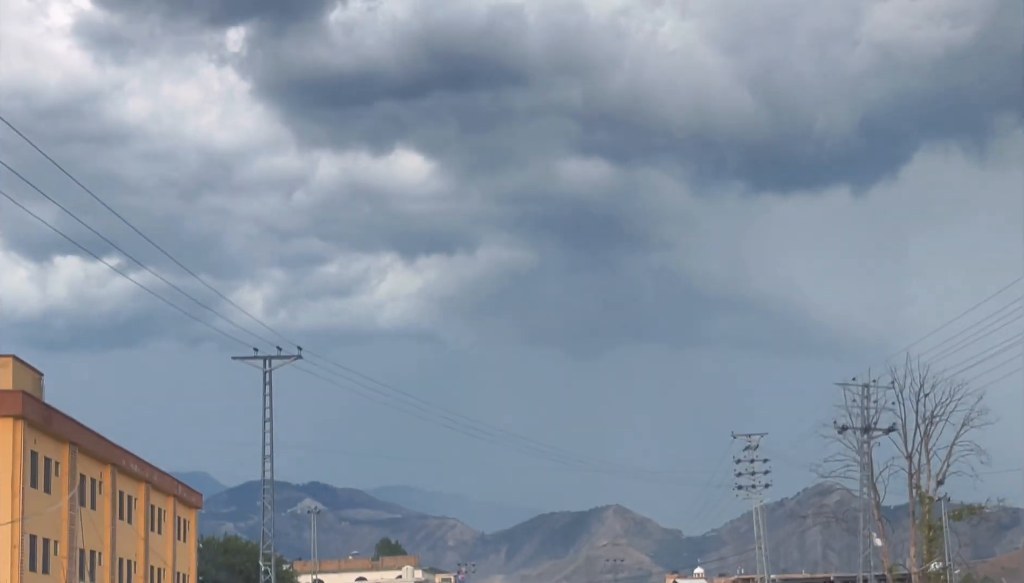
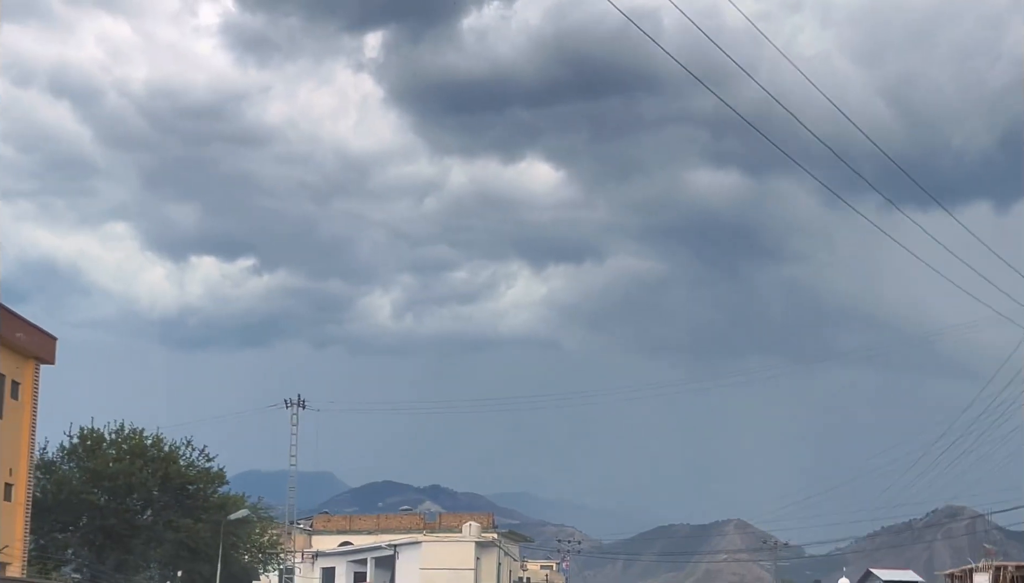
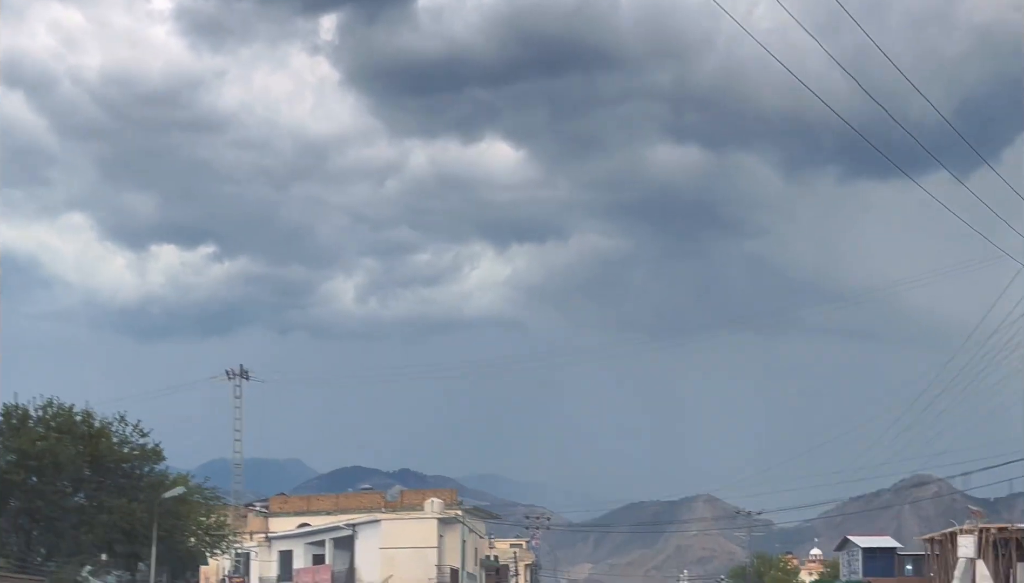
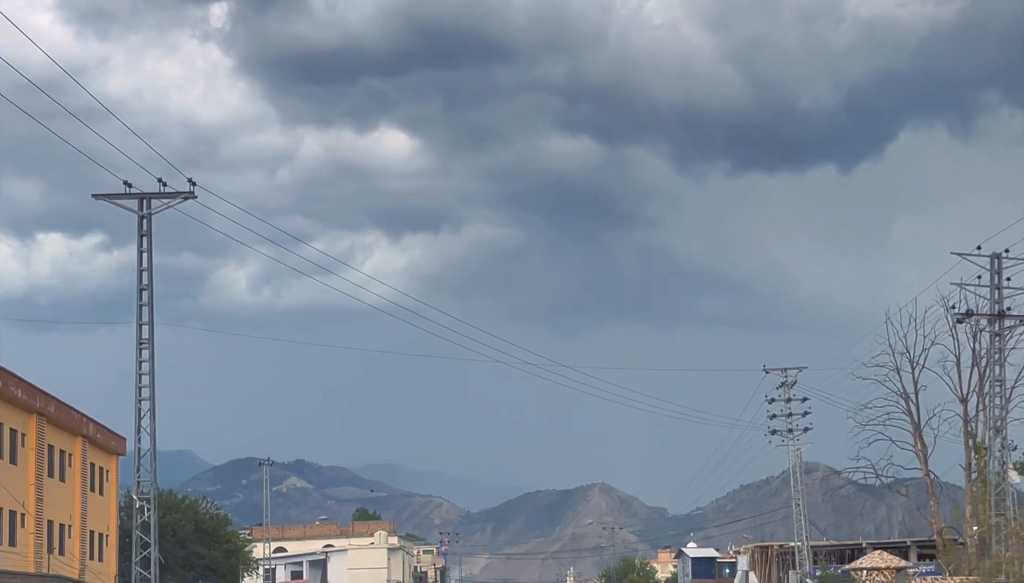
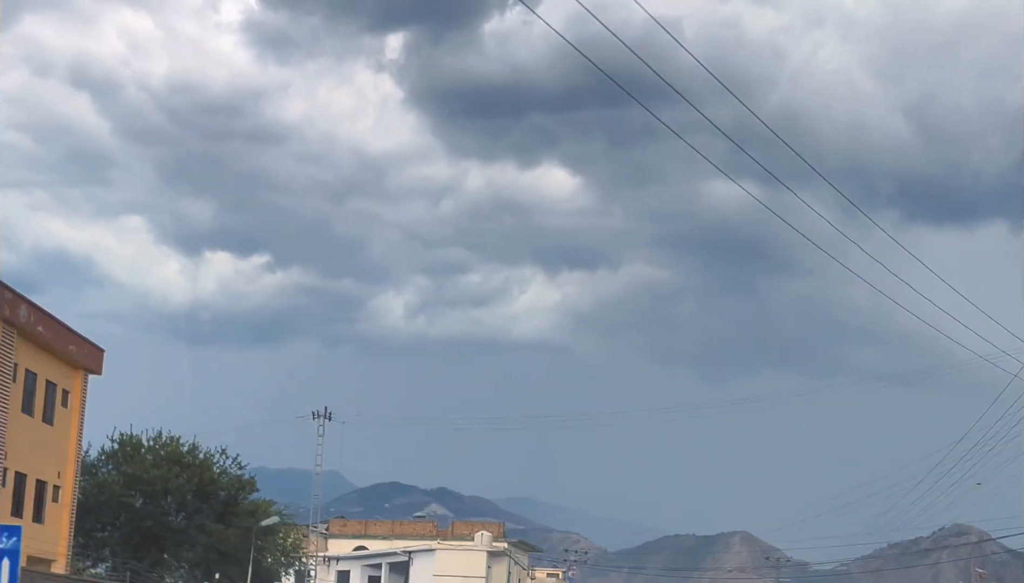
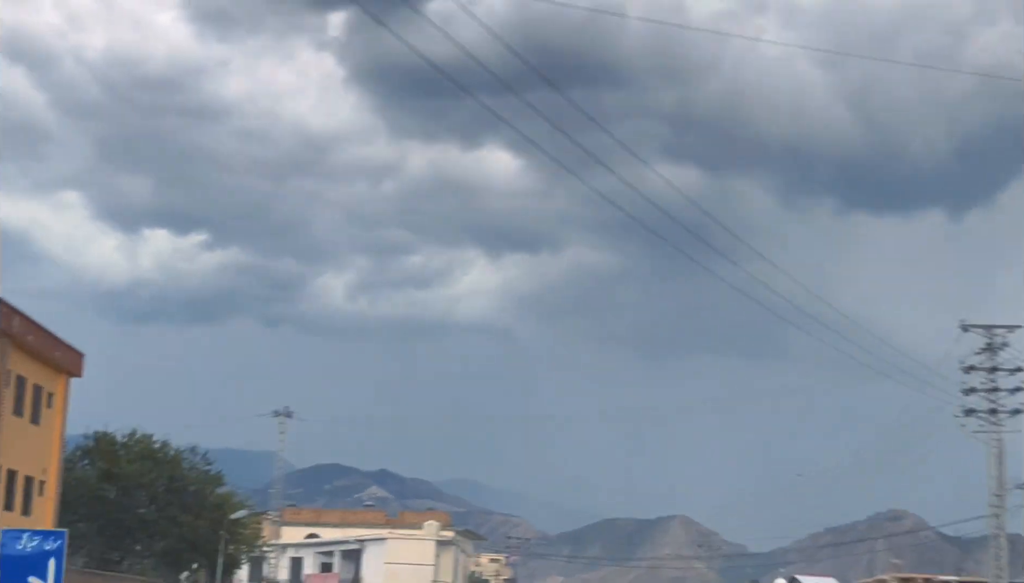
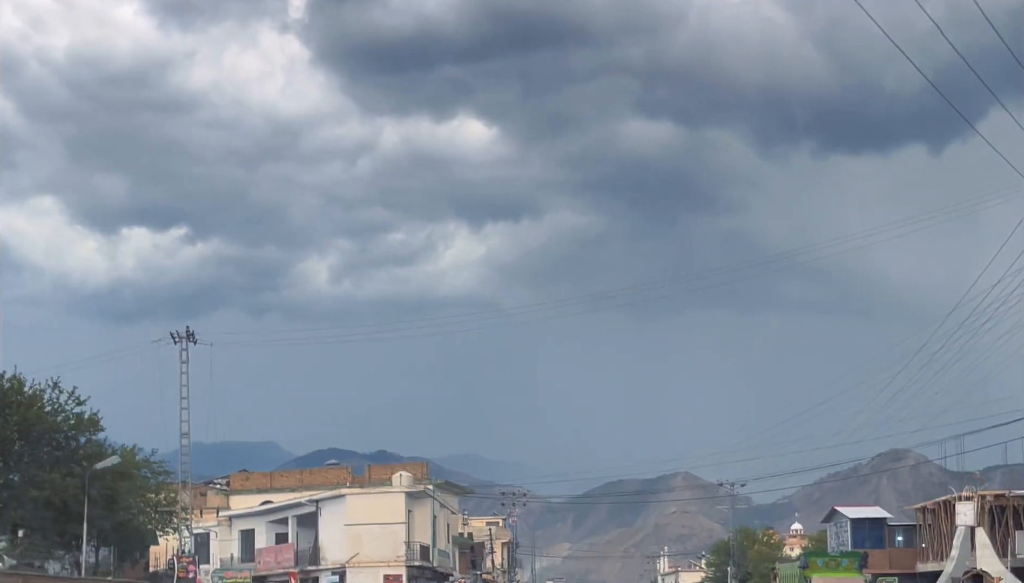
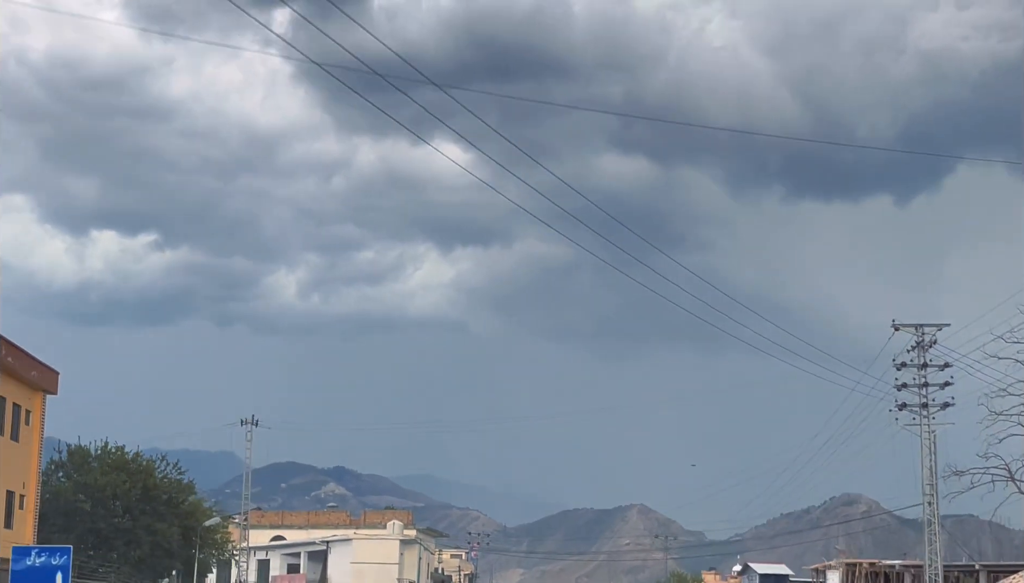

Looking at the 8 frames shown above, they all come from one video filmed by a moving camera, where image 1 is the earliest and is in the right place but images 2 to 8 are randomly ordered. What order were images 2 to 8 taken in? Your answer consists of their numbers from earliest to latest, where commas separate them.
4, 8, 6, 5, 2, 3, 7
